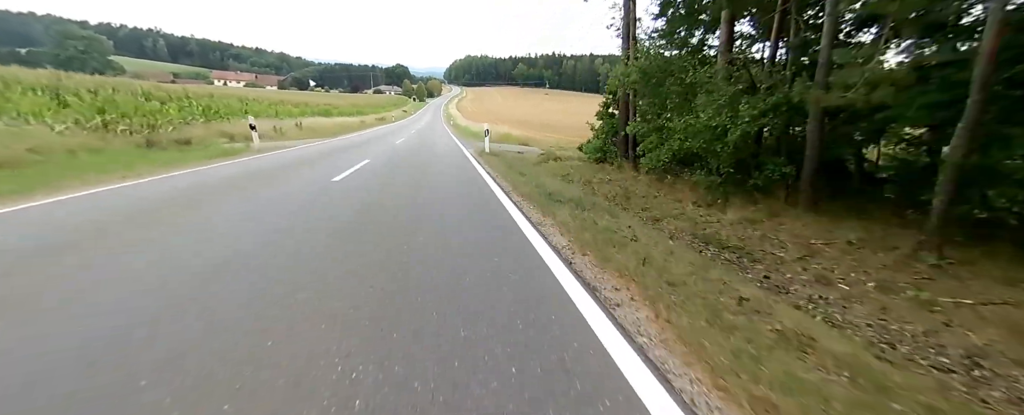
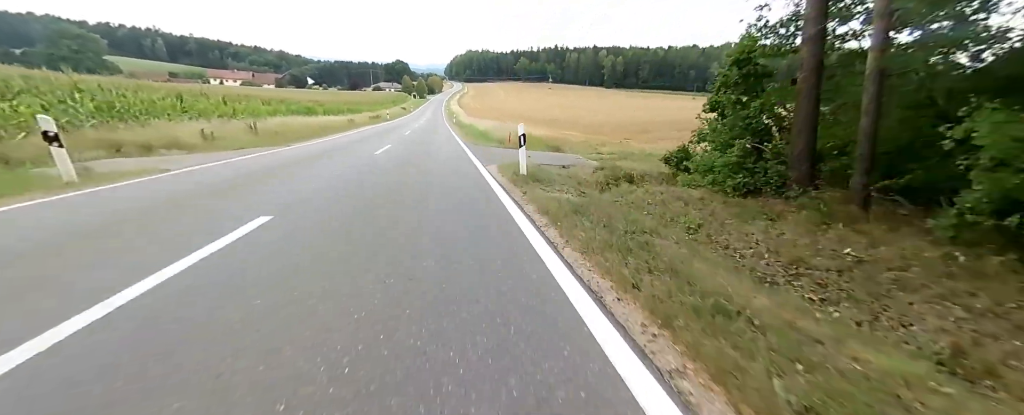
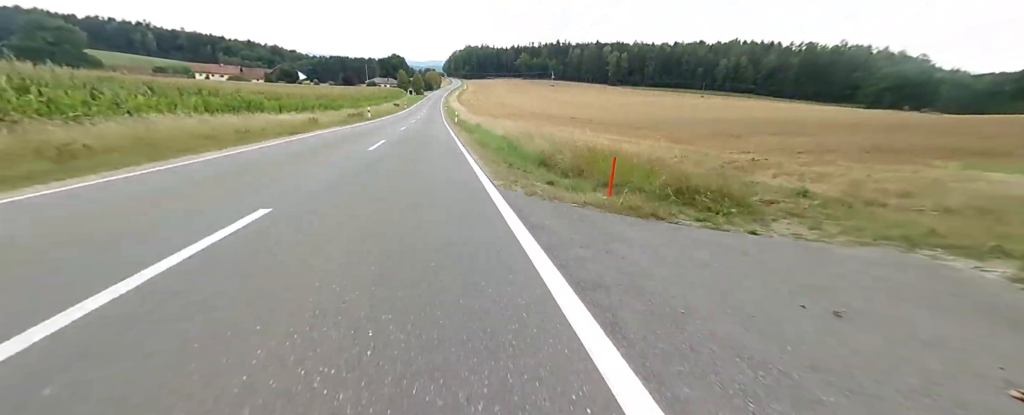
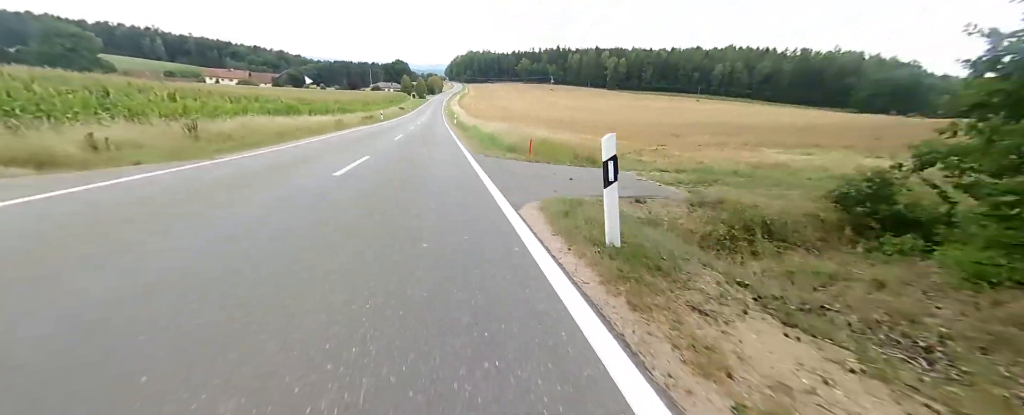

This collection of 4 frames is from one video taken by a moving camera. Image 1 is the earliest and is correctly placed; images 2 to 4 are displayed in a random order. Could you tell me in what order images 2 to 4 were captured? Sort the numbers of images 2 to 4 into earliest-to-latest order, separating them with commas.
2, 4, 3
